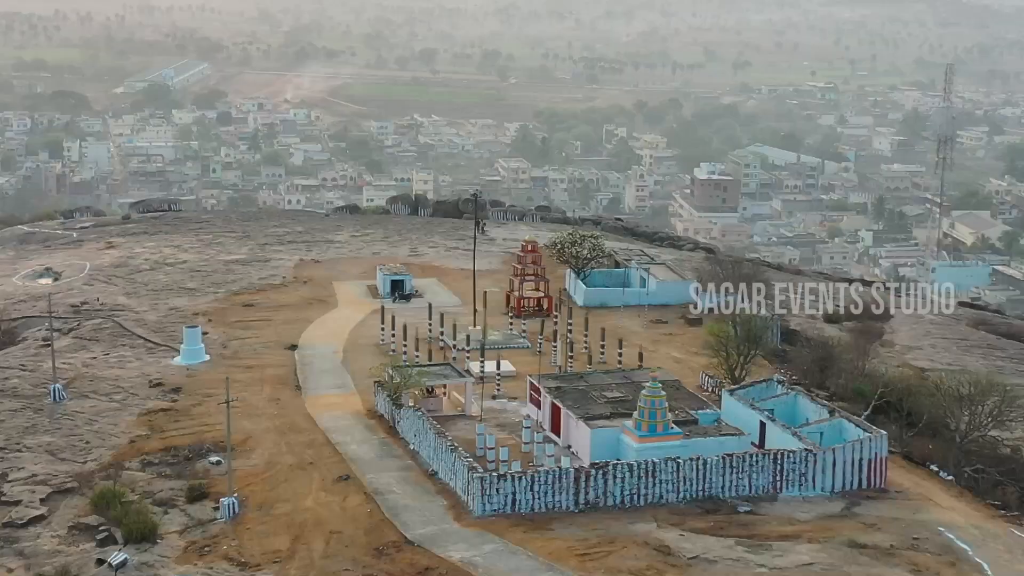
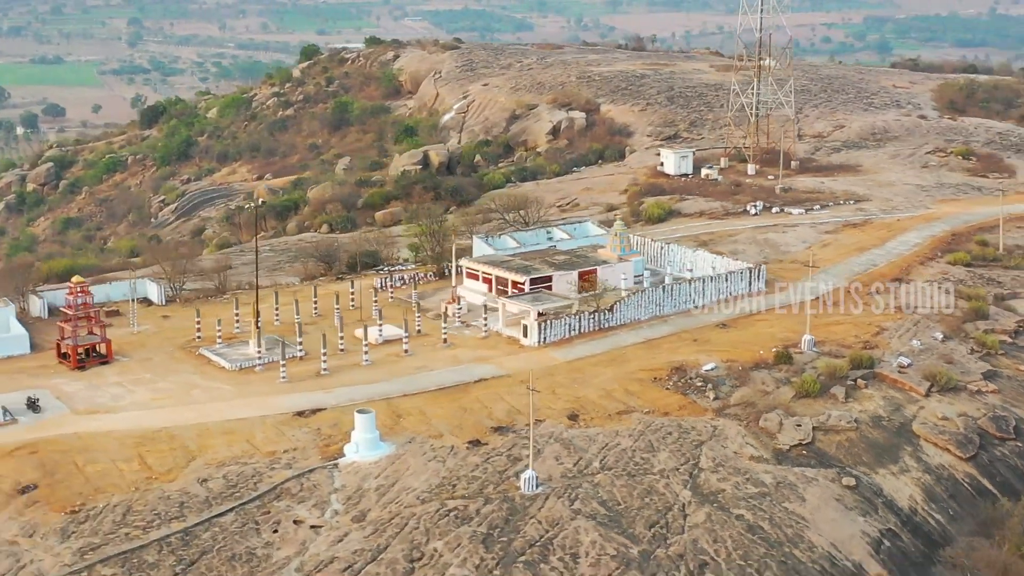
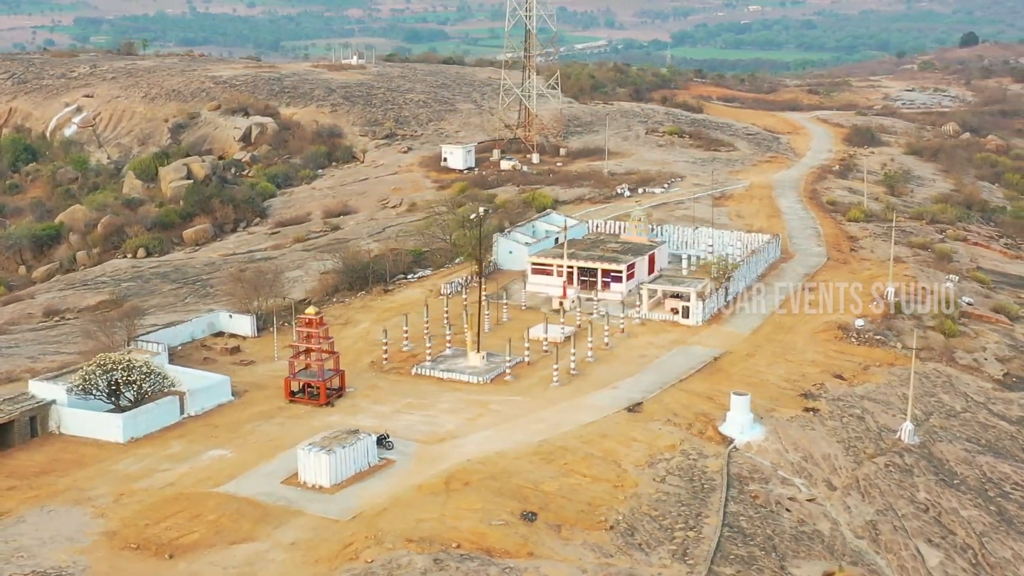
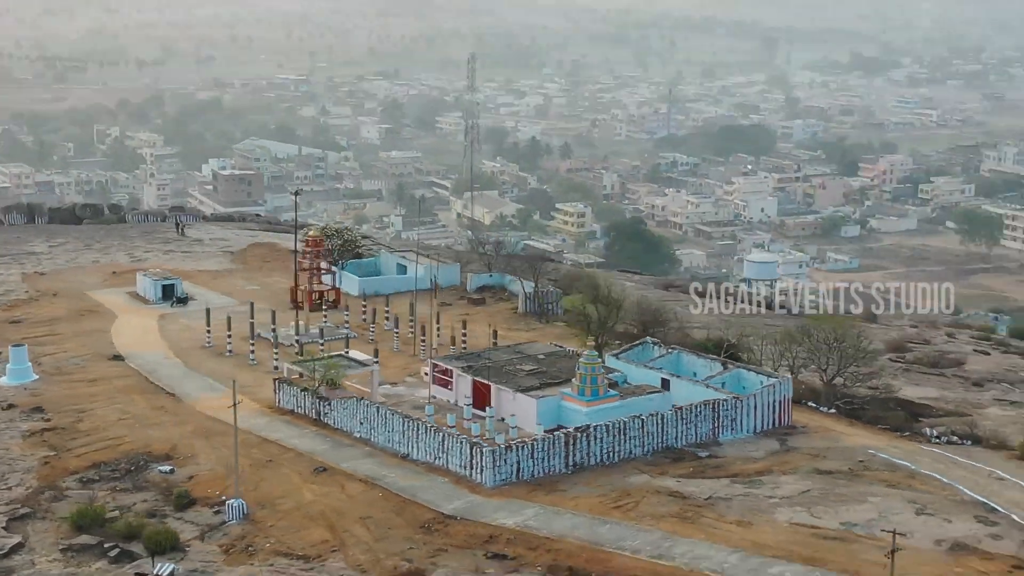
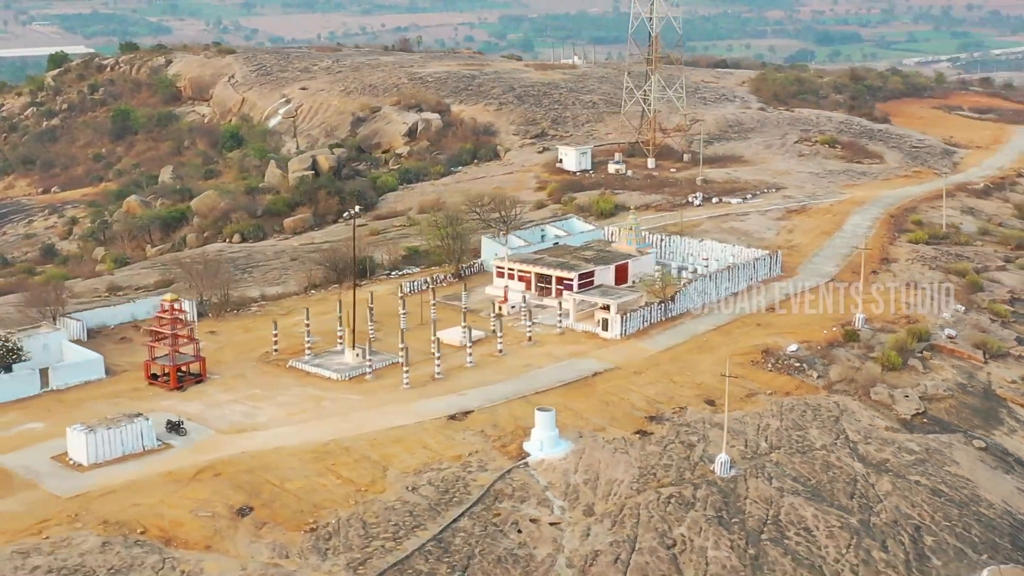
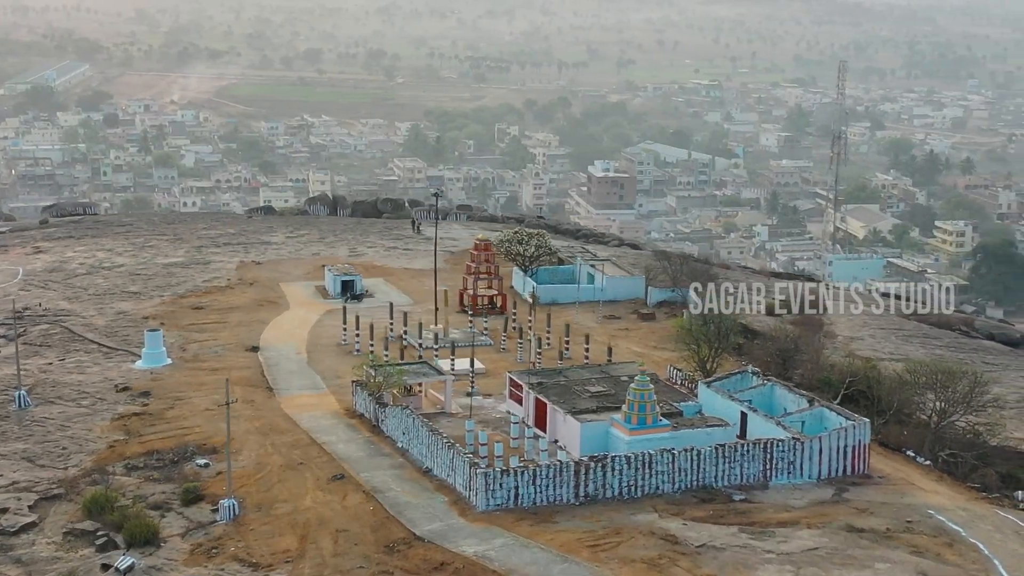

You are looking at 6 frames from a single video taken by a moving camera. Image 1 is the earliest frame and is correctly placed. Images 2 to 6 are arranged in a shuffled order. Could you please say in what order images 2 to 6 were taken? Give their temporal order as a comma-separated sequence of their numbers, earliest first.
6, 4, 2, 5, 3
